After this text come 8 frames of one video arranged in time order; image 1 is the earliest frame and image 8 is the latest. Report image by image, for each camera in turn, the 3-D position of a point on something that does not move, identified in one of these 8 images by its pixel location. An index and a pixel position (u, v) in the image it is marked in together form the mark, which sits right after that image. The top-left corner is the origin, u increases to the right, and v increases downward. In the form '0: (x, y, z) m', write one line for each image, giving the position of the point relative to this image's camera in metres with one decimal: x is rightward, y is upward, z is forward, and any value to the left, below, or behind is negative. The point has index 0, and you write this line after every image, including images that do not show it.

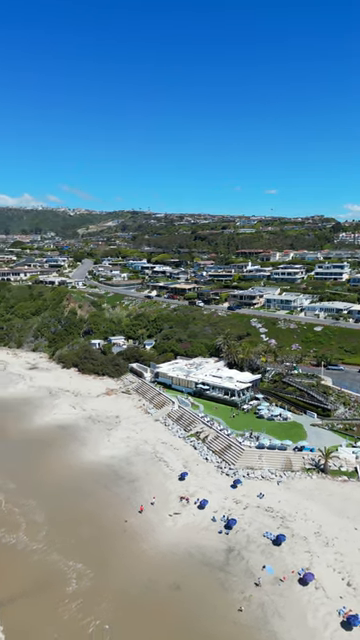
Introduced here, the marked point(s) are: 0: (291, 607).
0: (+4.9, -12.9, +19.0) m
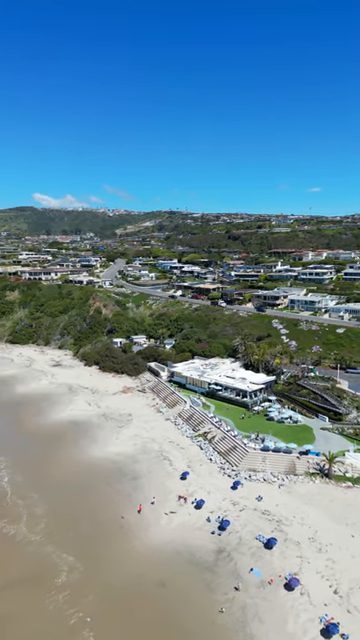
0: (+4.0, -13.0, +18.8) m
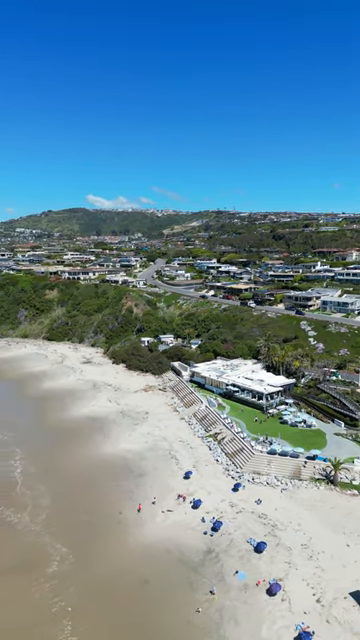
0: (+3.0, -13.0, +18.6) m
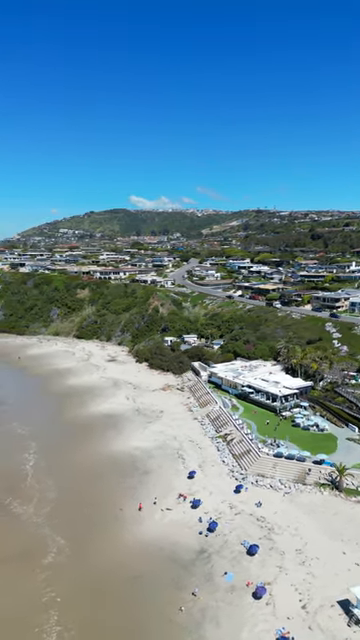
0: (+2.2, -13.0, +18.6) m
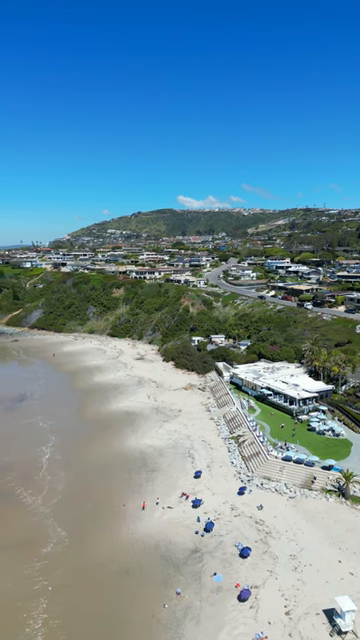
0: (+1.4, -13.1, +18.6) m
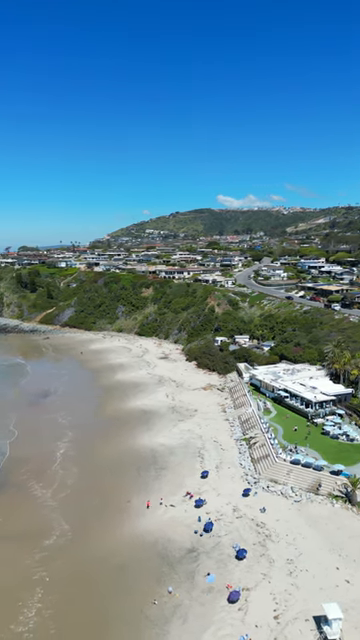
0: (+0.9, -13.1, +18.7) m
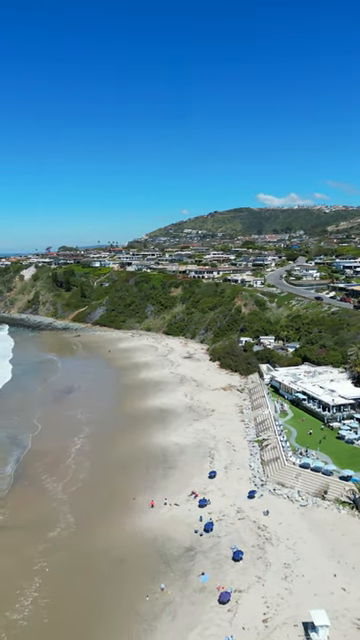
0: (+0.4, -13.1, +18.8) m
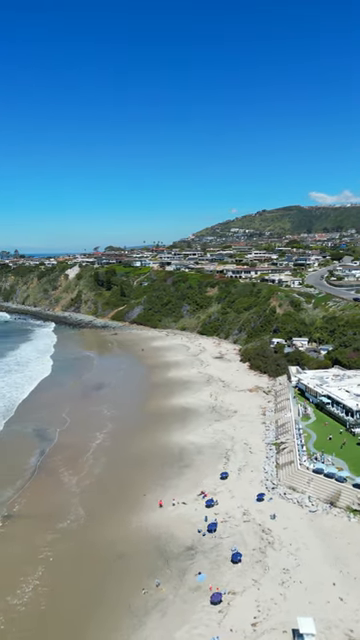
0: (0.0, -13.1, +19.0) m
